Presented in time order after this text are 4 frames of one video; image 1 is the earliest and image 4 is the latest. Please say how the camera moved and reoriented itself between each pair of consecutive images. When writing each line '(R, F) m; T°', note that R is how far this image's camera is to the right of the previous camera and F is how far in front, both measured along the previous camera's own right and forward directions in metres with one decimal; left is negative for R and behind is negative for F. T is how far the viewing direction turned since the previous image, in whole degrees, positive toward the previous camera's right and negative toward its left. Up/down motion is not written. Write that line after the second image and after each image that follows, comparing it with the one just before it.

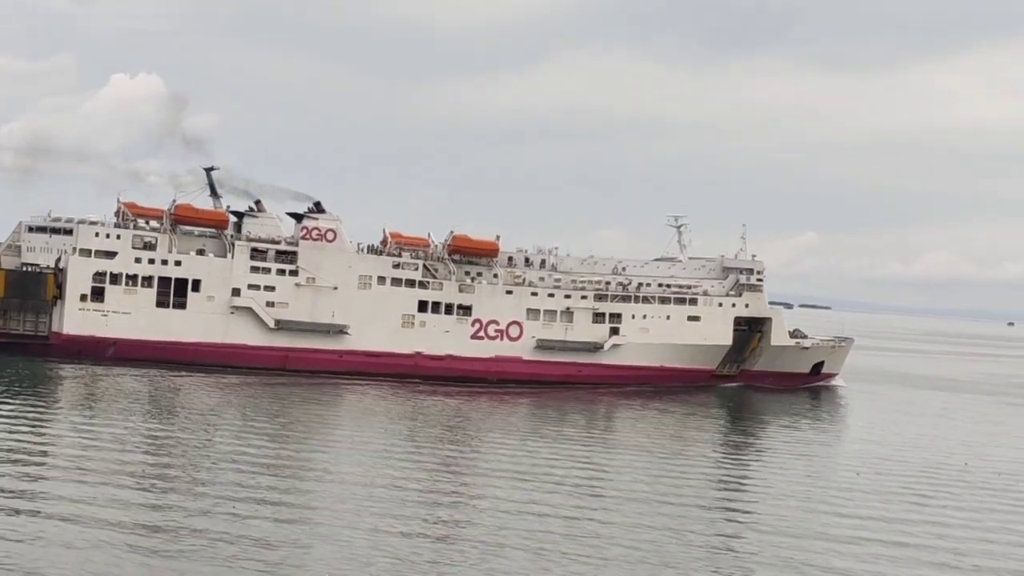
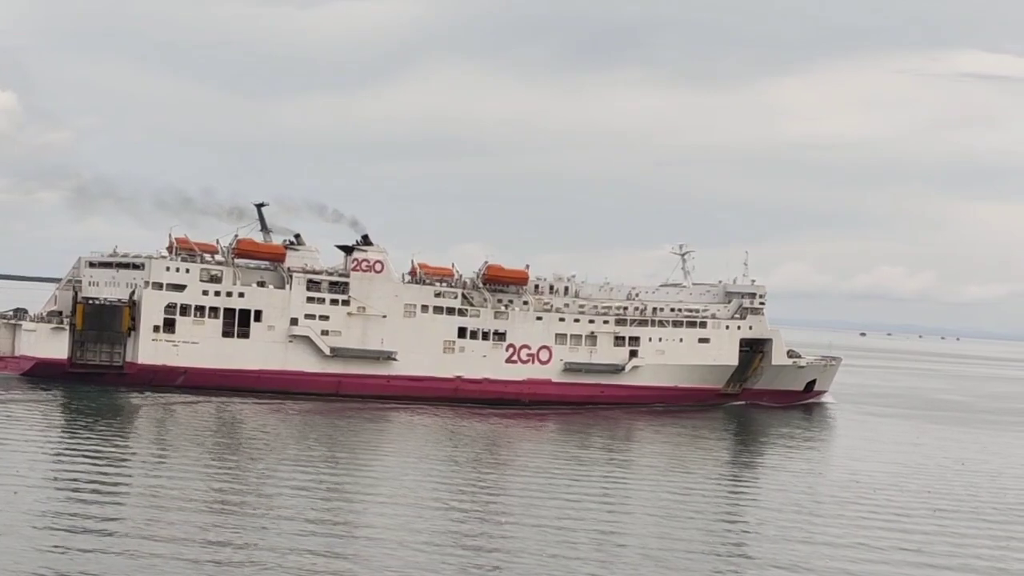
(-2.2, -1.1) m; +2°
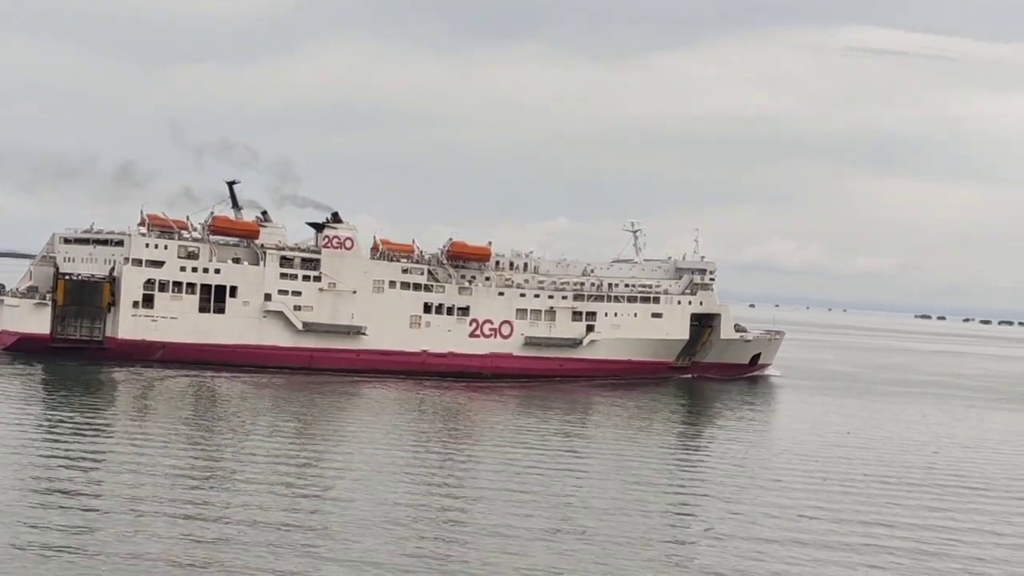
(-0.6, -1.1) m; +3°
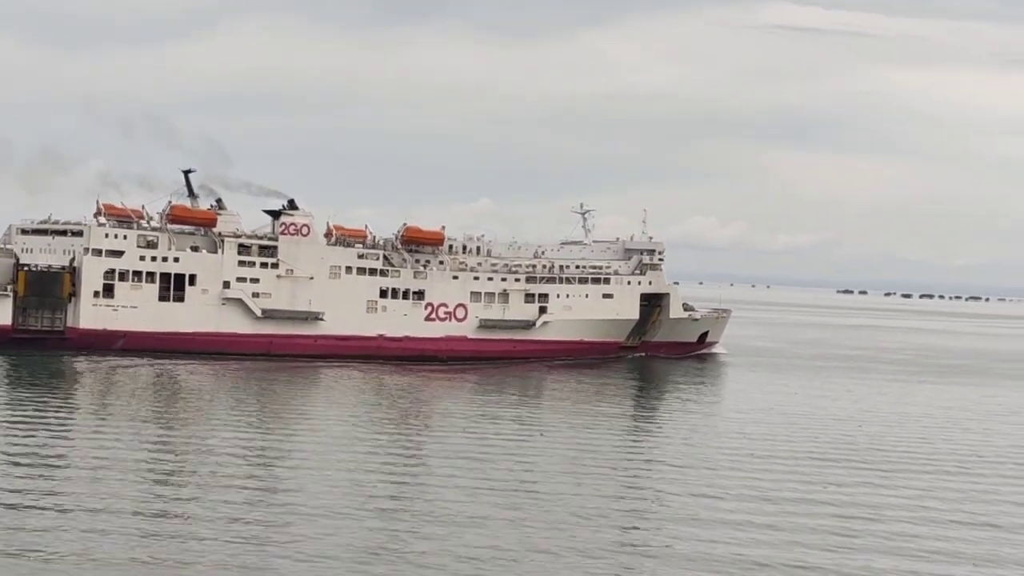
(-0.1, -0.8) m; +3°
